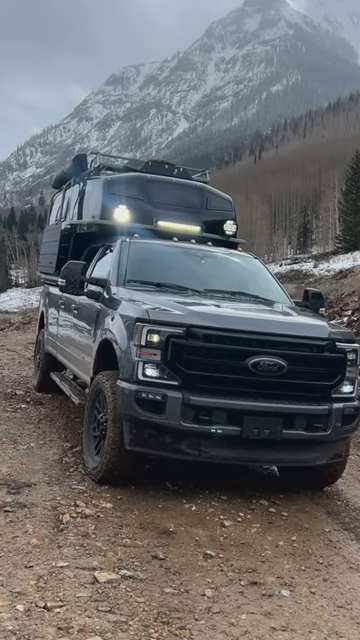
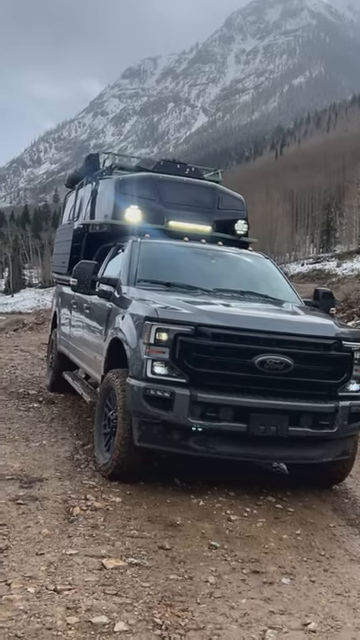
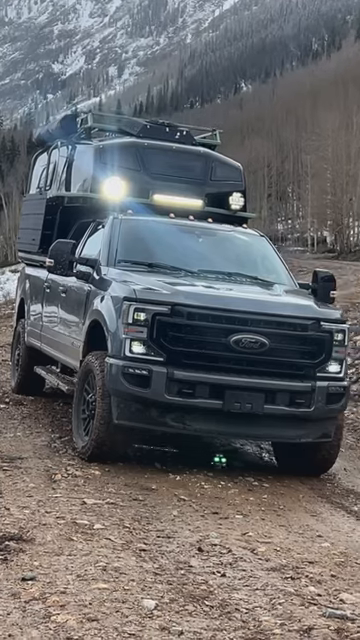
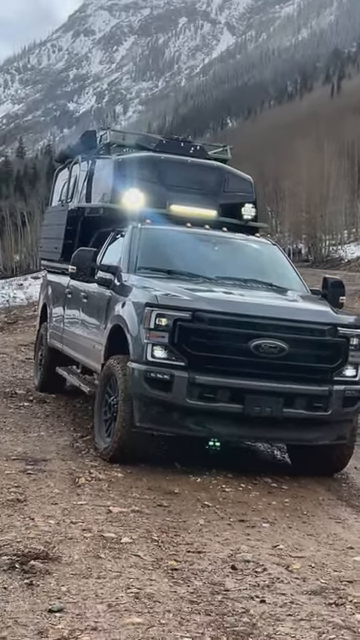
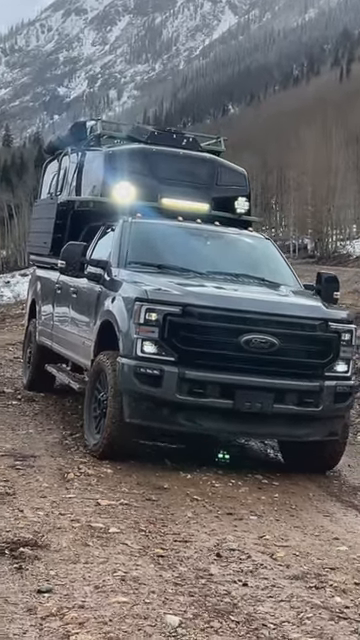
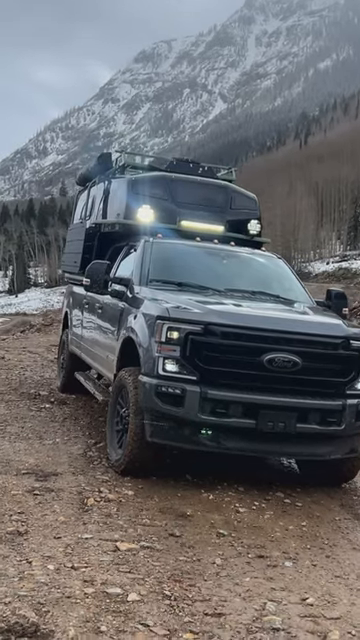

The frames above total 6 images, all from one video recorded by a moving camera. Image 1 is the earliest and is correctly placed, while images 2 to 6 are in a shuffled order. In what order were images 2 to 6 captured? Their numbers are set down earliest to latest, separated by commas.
2, 6, 4, 5, 3
